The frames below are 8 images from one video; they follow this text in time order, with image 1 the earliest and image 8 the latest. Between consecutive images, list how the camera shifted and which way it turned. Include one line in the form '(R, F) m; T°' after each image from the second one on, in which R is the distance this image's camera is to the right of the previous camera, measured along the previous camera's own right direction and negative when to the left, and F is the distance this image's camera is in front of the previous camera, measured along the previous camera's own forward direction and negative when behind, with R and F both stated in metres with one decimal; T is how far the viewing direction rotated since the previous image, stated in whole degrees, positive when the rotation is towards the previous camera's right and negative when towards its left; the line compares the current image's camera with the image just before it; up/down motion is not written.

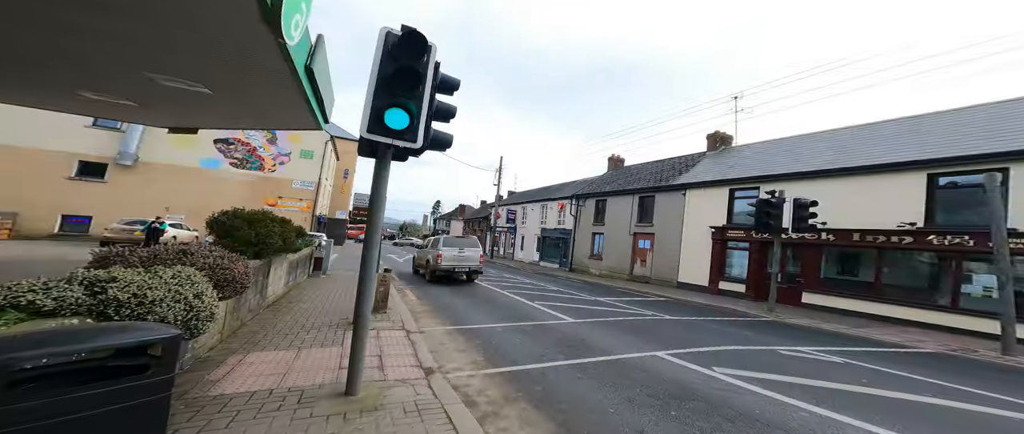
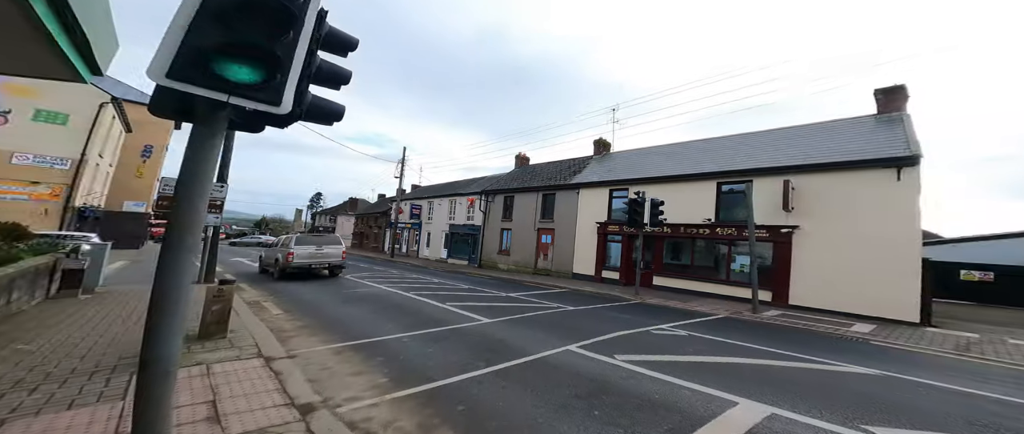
(-0.1, +0.2) m; +15°
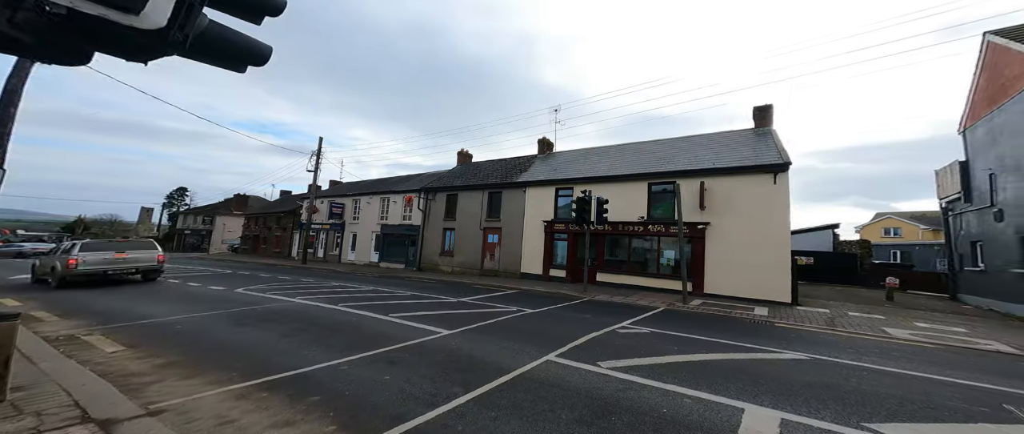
(-0.3, +0.4) m; +11°
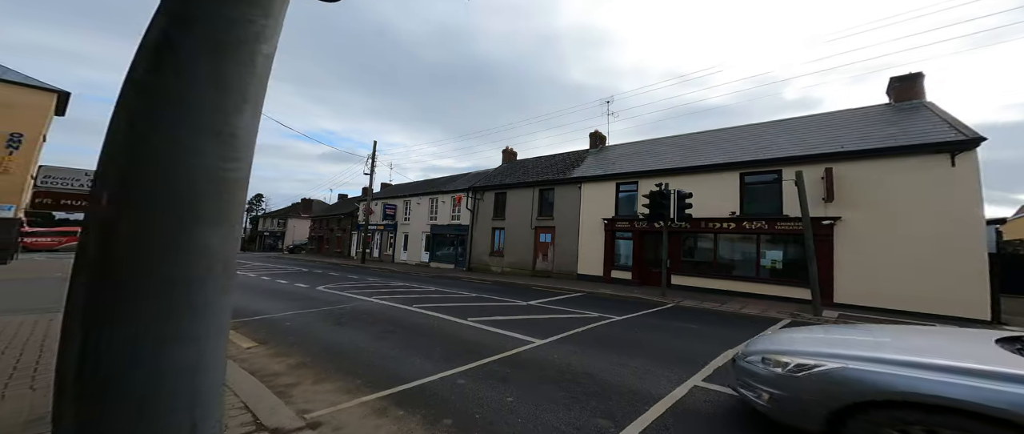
(-0.7, +0.4) m; -6°
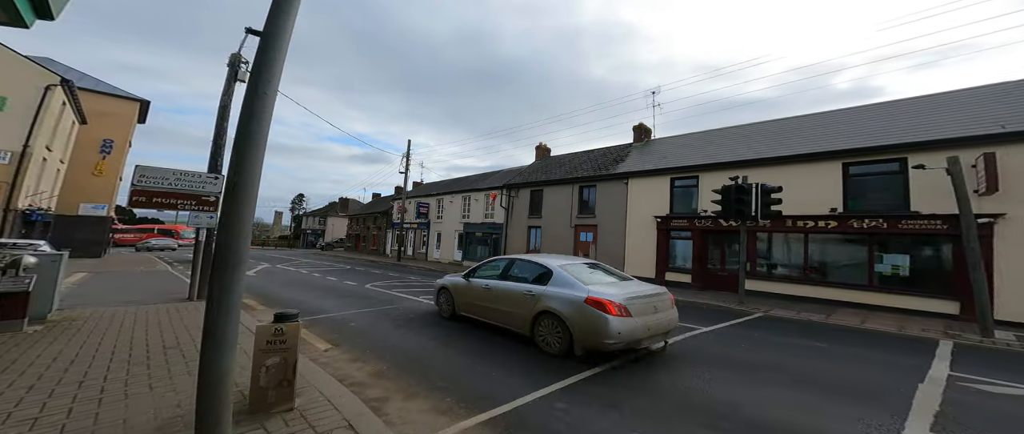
(-0.7, +0.4) m; -4°
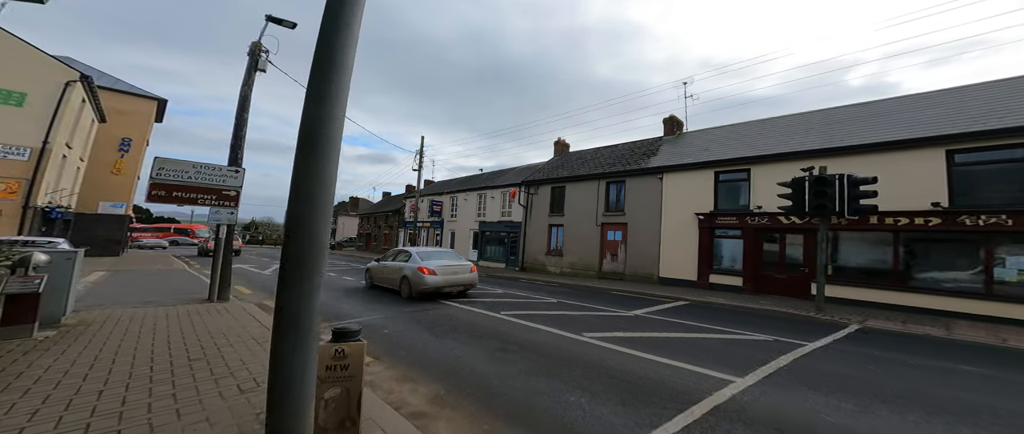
(-0.8, +0.7) m; -1°
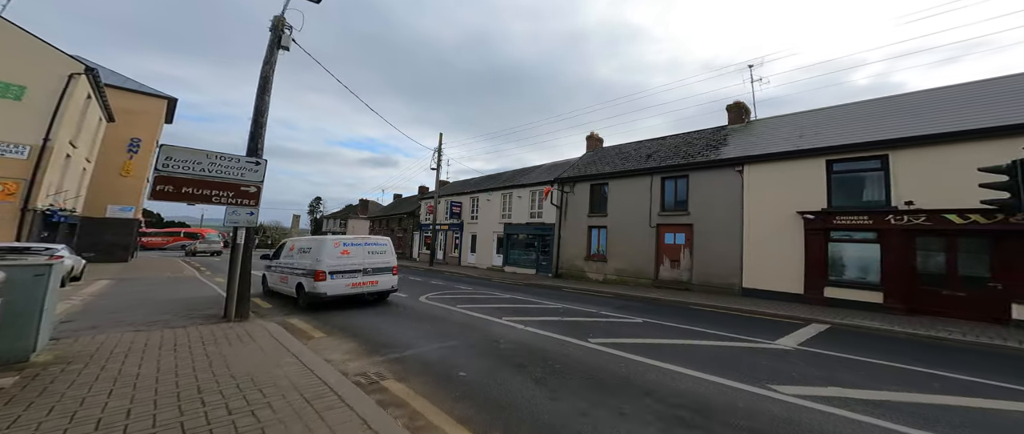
(-1.7, +1.8) m; -1°
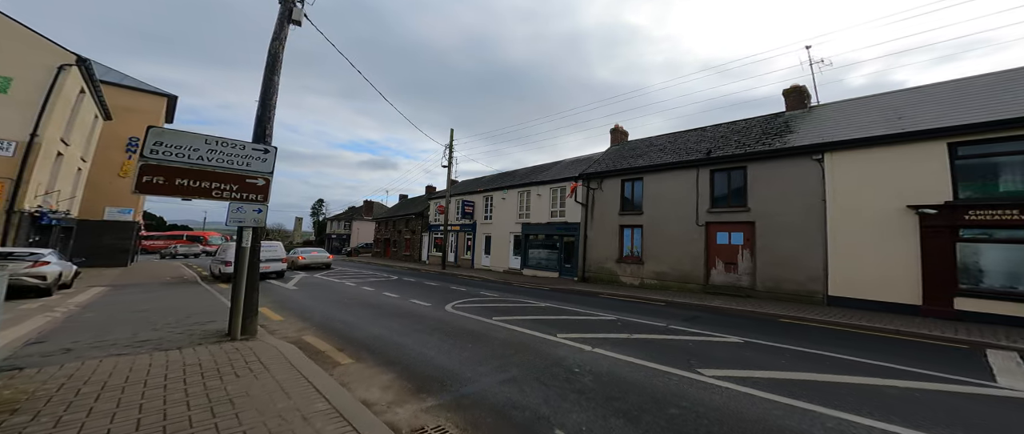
(-1.2, +1.5) m; 0°
